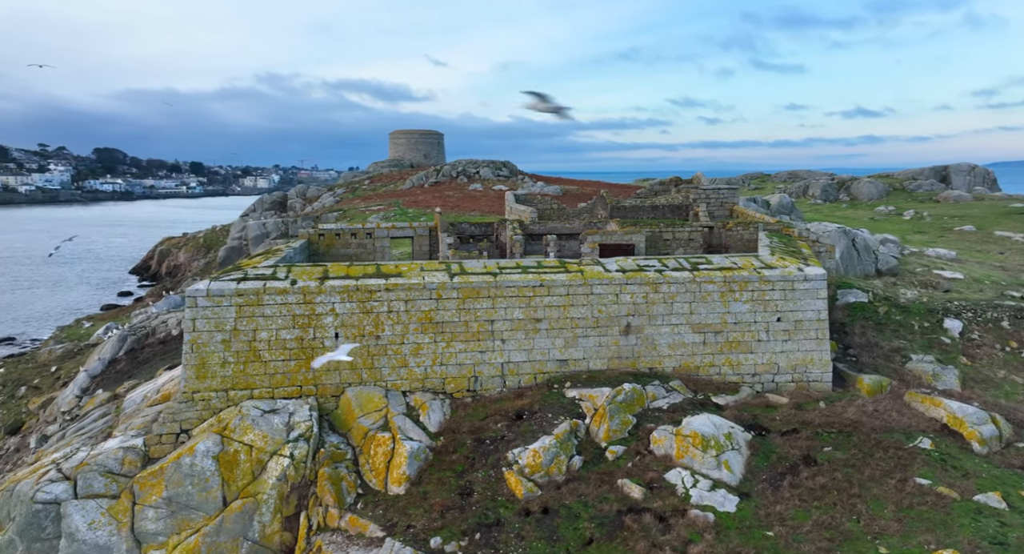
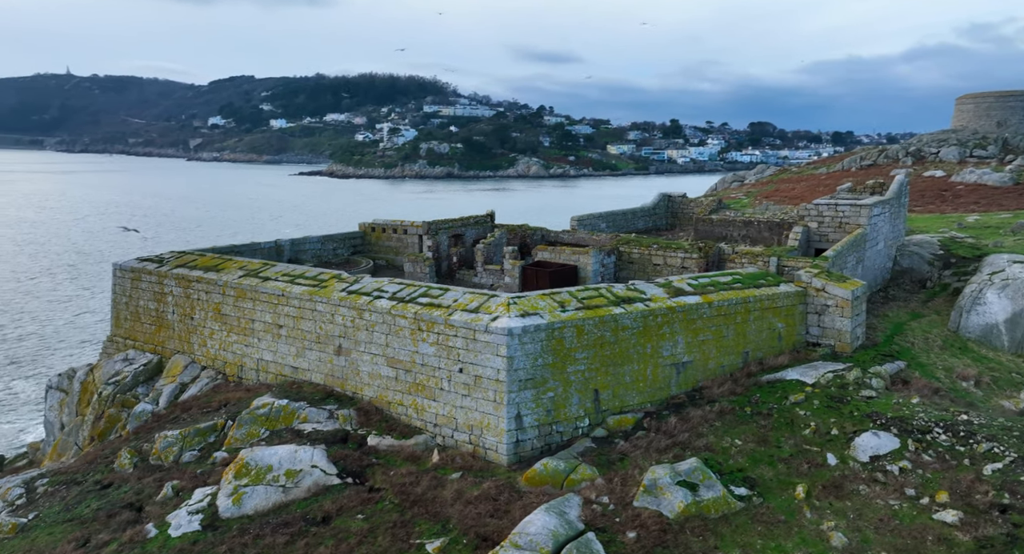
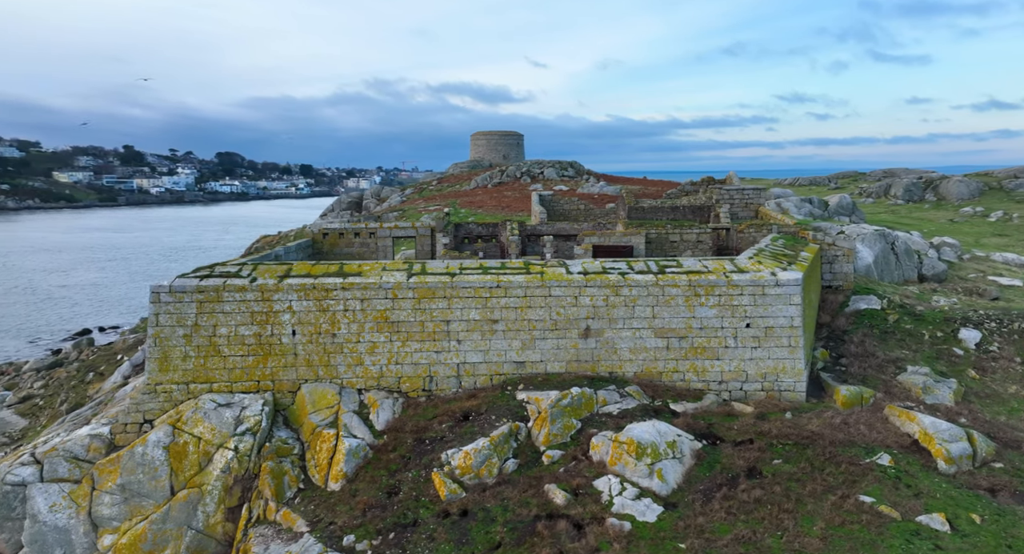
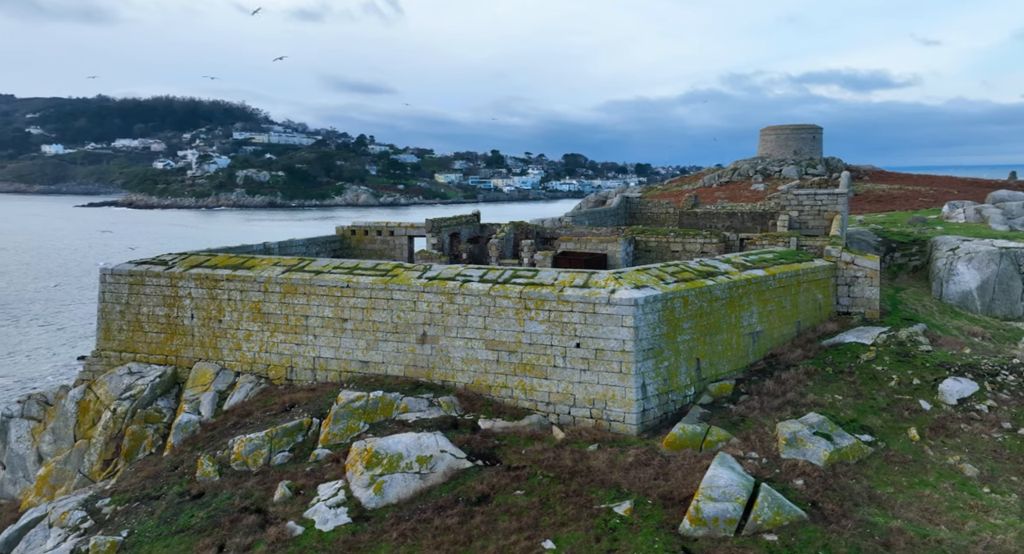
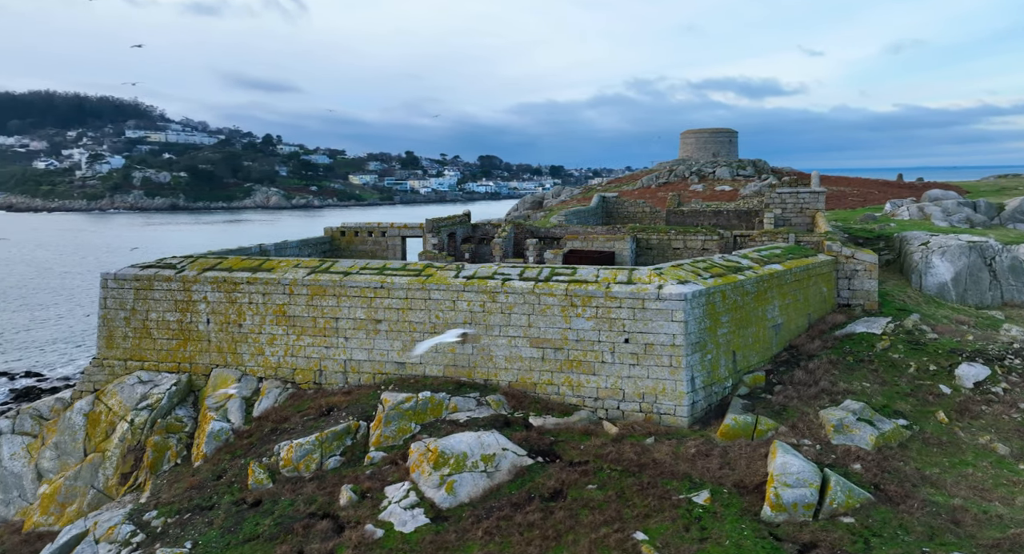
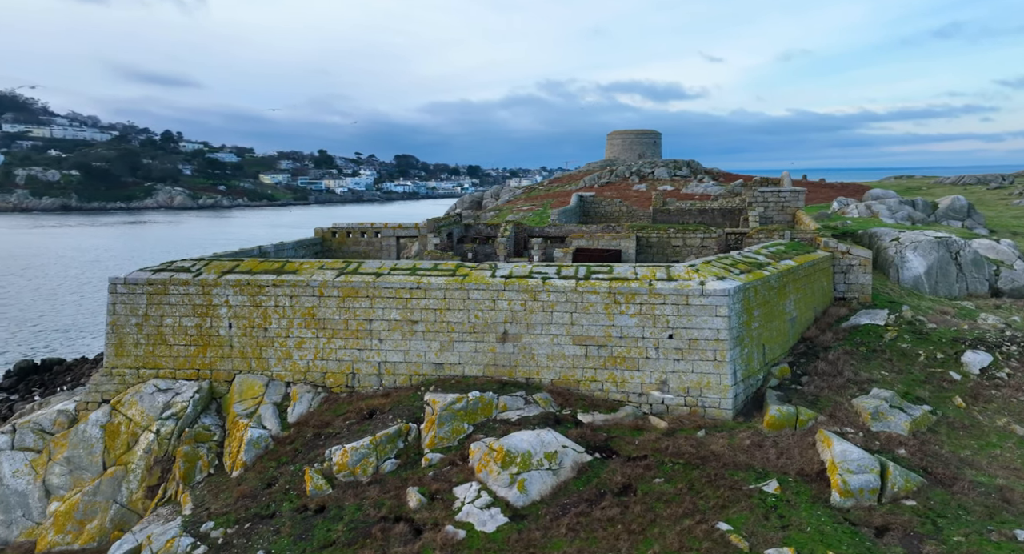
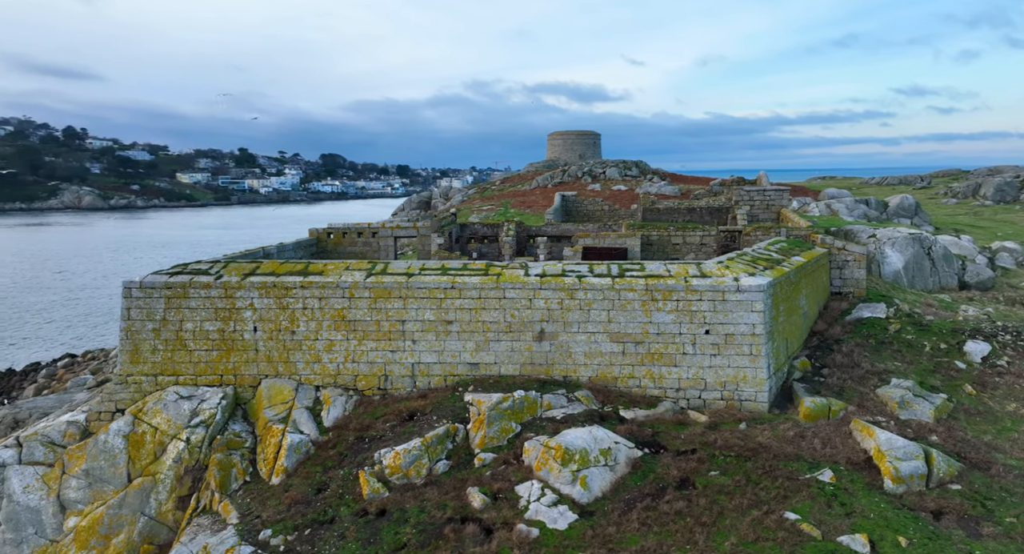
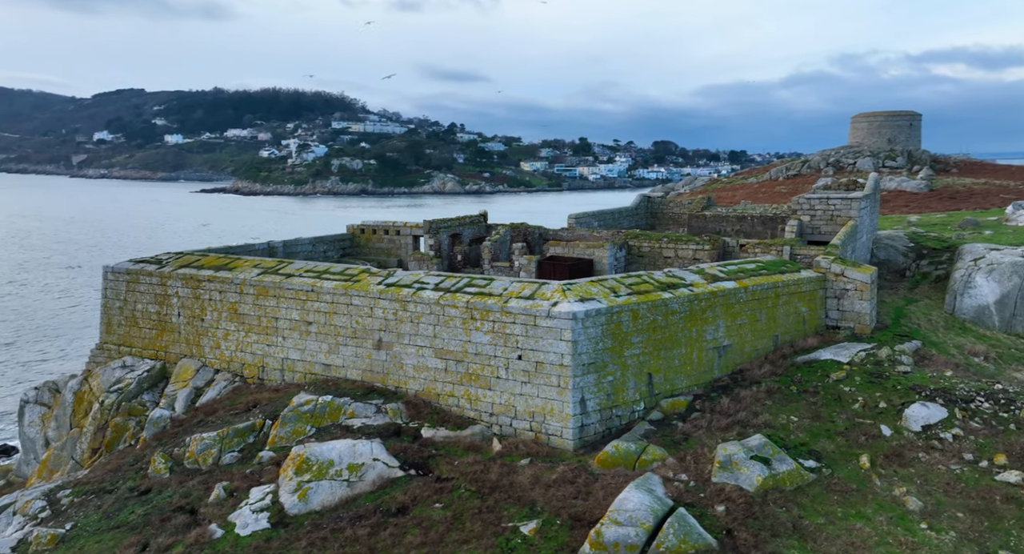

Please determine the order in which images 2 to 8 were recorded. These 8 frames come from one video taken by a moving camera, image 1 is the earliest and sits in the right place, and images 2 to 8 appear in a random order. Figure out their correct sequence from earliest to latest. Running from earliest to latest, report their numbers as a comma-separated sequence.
3, 7, 6, 5, 4, 8, 2
